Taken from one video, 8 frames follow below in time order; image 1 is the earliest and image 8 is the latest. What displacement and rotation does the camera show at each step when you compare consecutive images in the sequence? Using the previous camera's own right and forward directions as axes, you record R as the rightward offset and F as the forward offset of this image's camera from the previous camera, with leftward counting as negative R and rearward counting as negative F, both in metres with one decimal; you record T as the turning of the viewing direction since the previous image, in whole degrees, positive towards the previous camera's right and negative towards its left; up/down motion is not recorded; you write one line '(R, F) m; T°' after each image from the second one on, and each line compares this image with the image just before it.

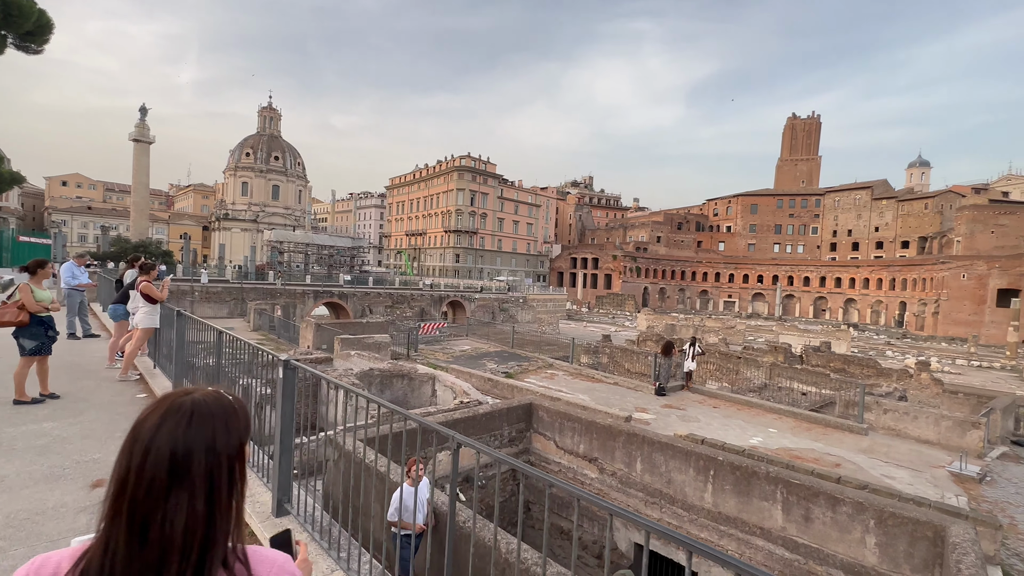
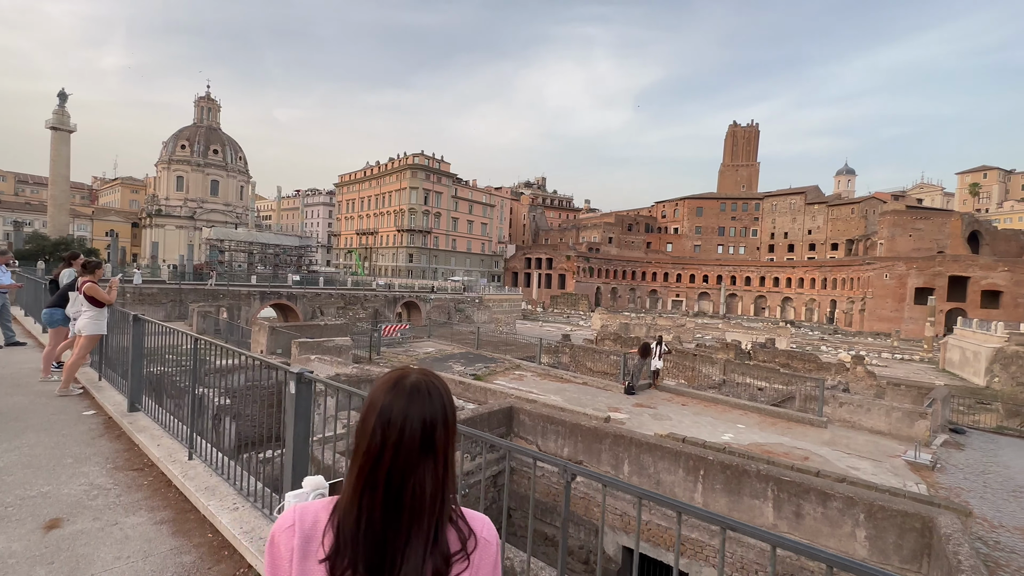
(-0.5, +0.3) m; +6°
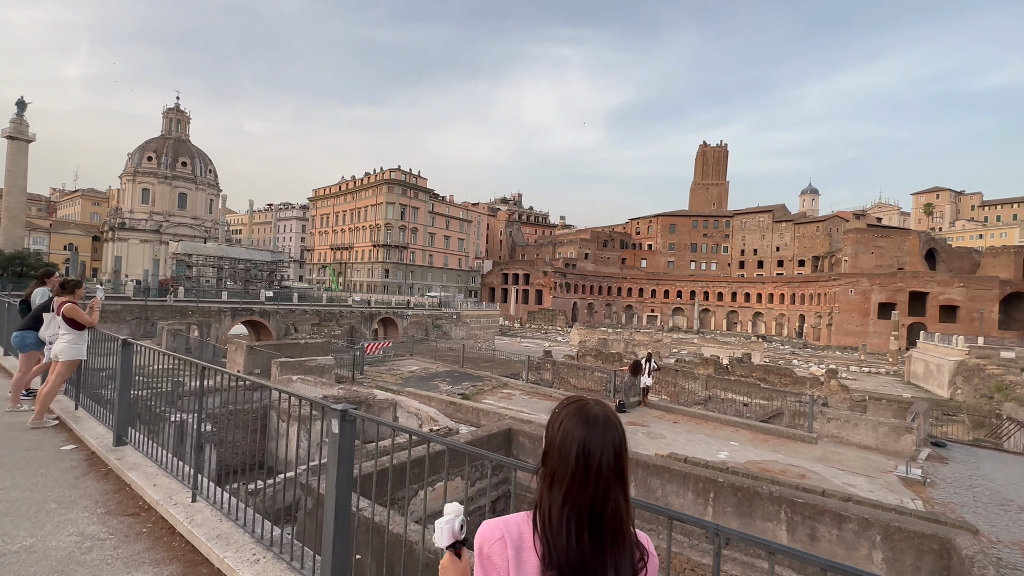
(-0.4, +0.2) m; +3°
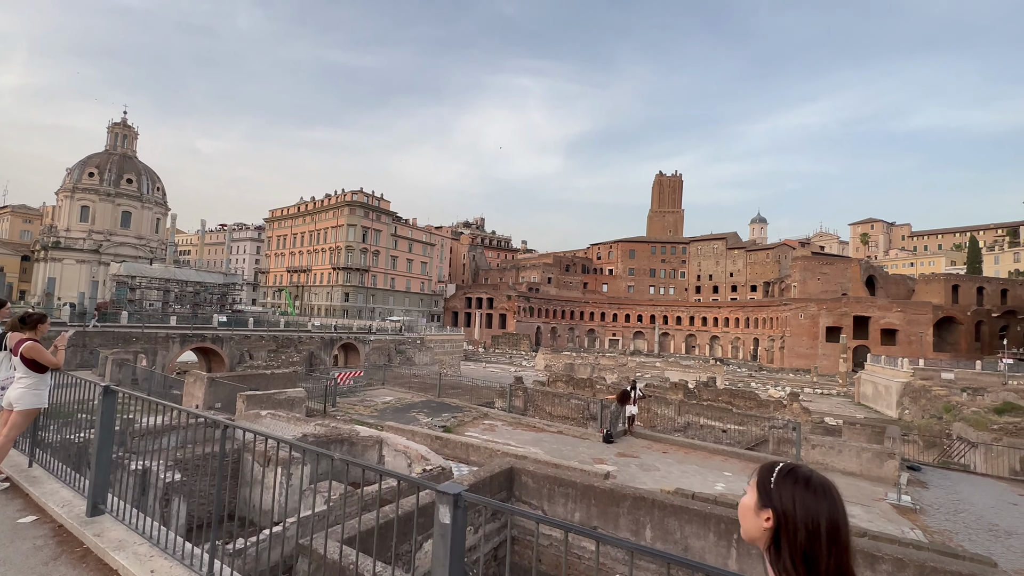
(-0.7, +0.4) m; +5°
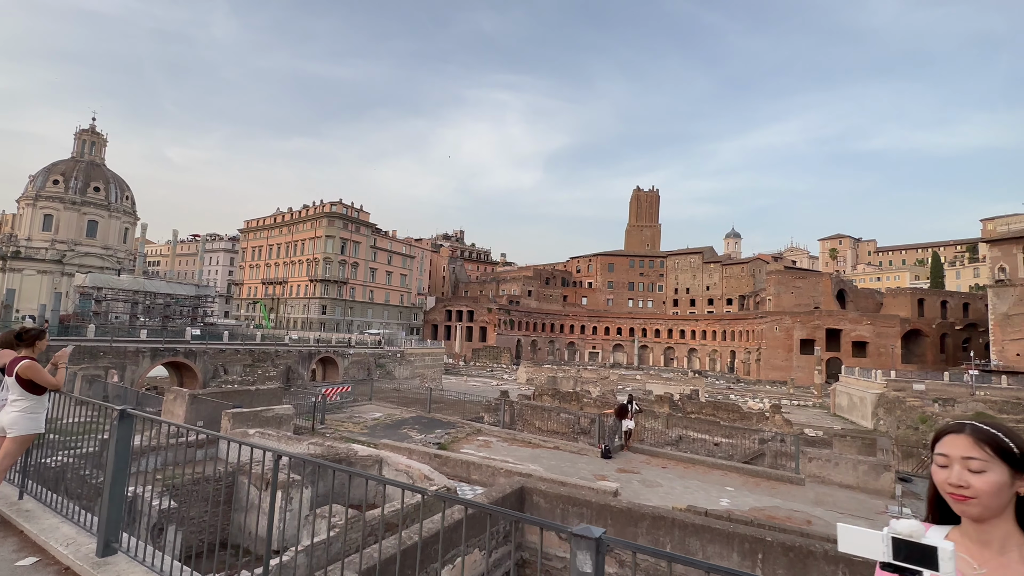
(-0.5, +0.2) m; +3°
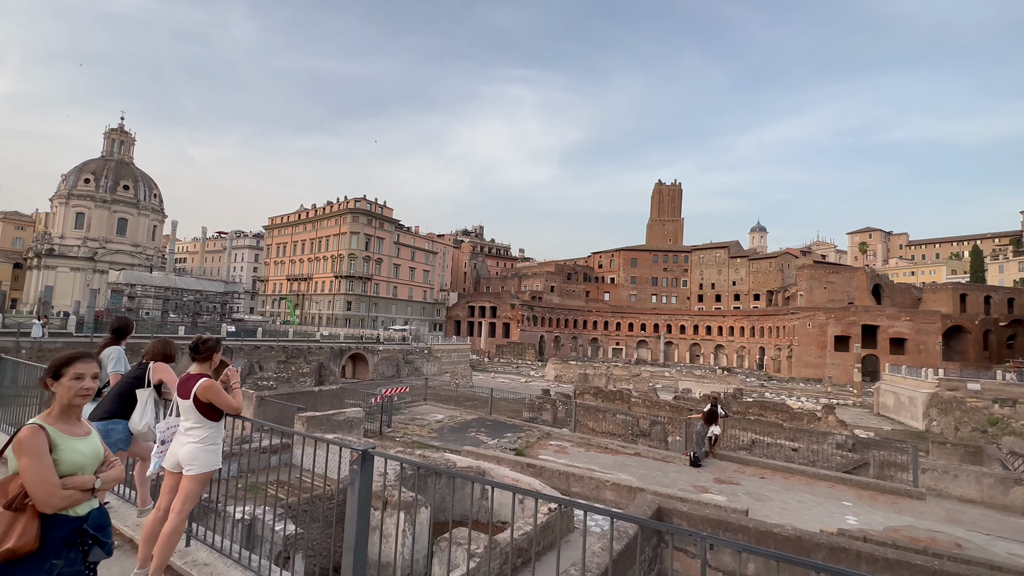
(-1.8, +0.8) m; -2°
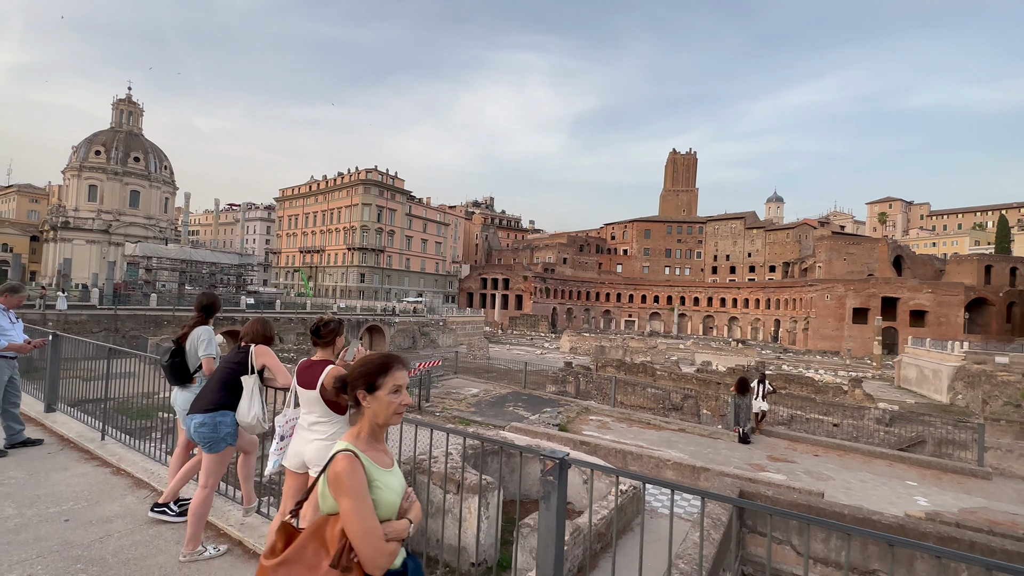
(-0.9, +0.5) m; -1°
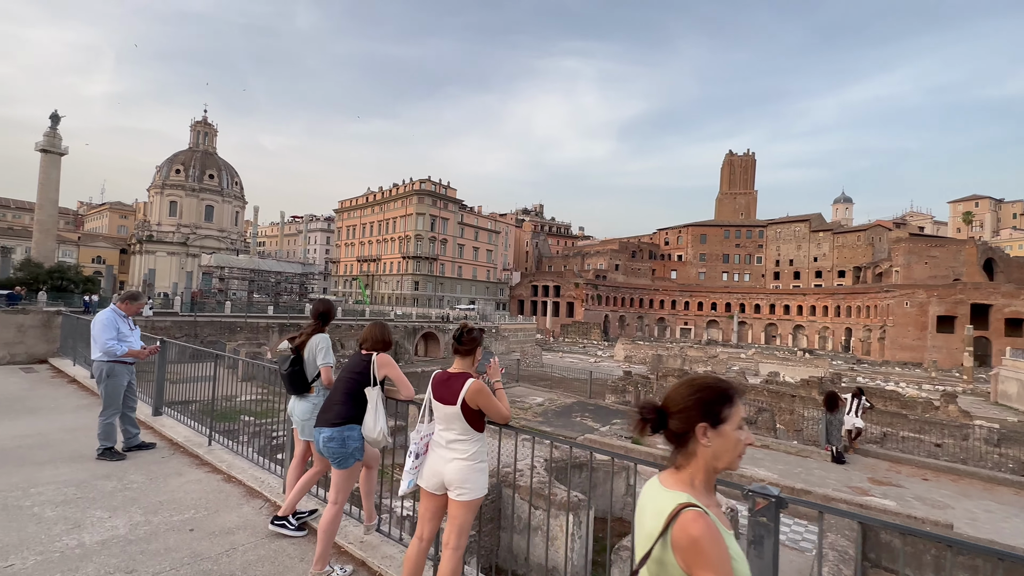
(-0.5, +0.2) m; -6°
